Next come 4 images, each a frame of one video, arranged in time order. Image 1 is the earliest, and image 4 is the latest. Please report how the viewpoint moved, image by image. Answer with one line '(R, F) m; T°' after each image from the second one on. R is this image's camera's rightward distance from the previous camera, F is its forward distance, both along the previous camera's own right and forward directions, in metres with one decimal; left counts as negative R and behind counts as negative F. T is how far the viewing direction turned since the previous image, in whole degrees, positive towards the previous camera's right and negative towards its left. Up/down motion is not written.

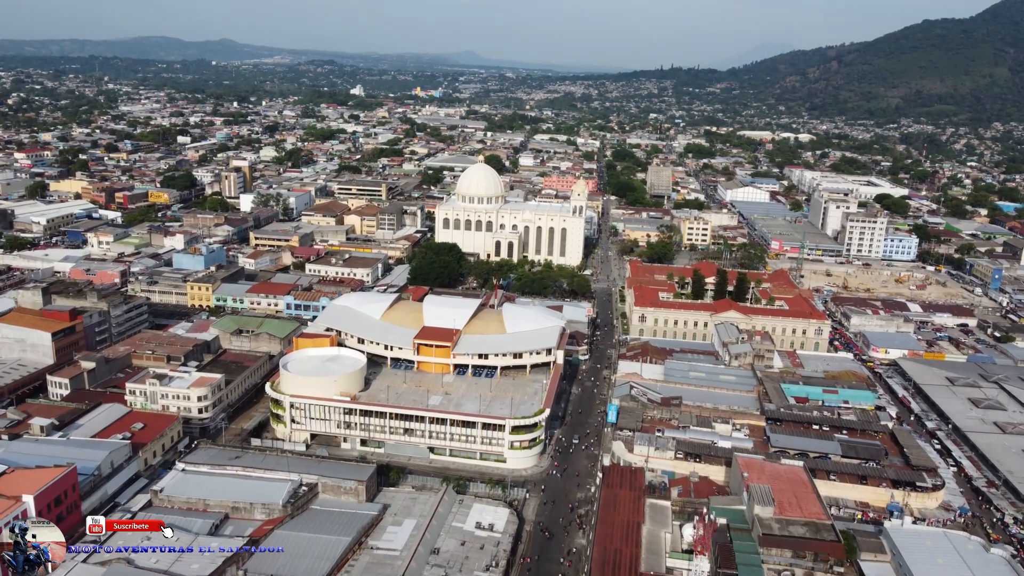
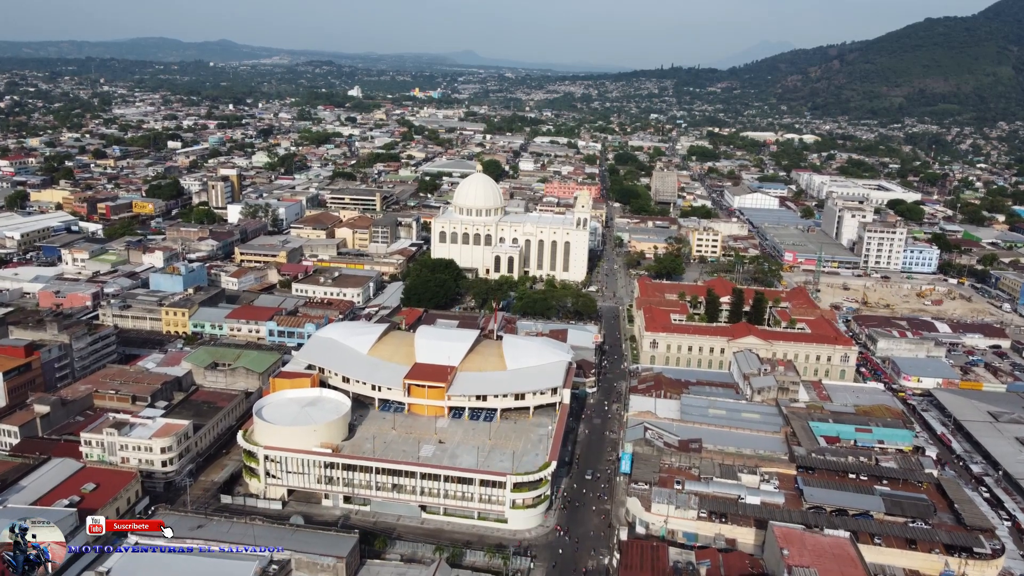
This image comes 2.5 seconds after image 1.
(0.0, +2.9) m; 0°
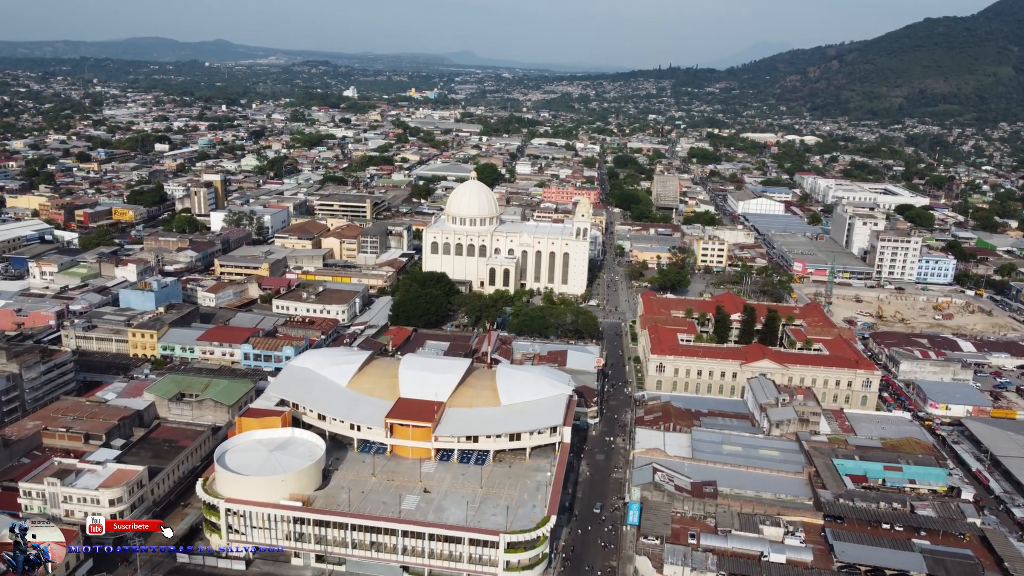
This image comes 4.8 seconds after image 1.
(+0.1, +2.7) m; 0°
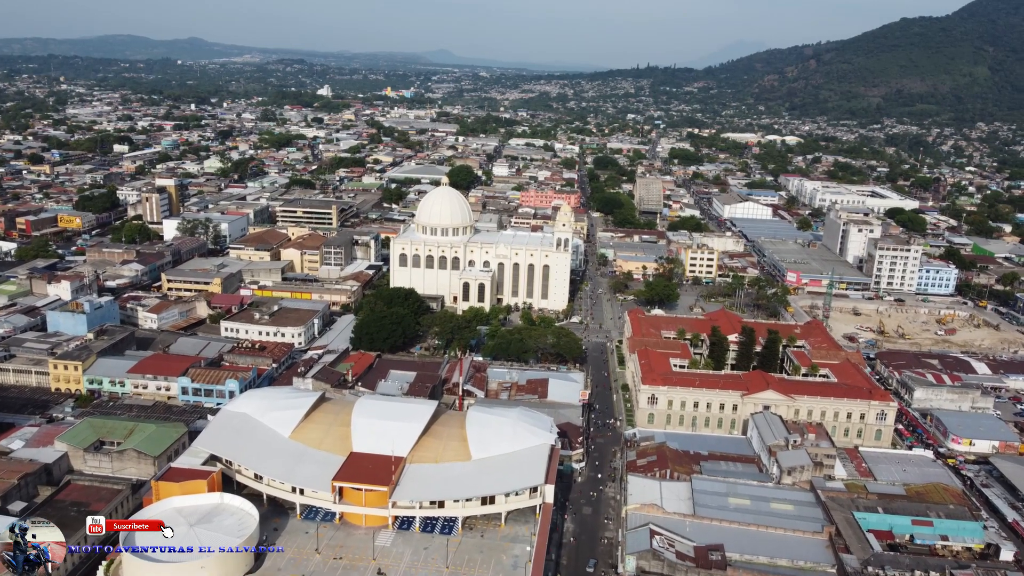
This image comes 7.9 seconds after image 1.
(+0.2, +3.7) m; +1°
